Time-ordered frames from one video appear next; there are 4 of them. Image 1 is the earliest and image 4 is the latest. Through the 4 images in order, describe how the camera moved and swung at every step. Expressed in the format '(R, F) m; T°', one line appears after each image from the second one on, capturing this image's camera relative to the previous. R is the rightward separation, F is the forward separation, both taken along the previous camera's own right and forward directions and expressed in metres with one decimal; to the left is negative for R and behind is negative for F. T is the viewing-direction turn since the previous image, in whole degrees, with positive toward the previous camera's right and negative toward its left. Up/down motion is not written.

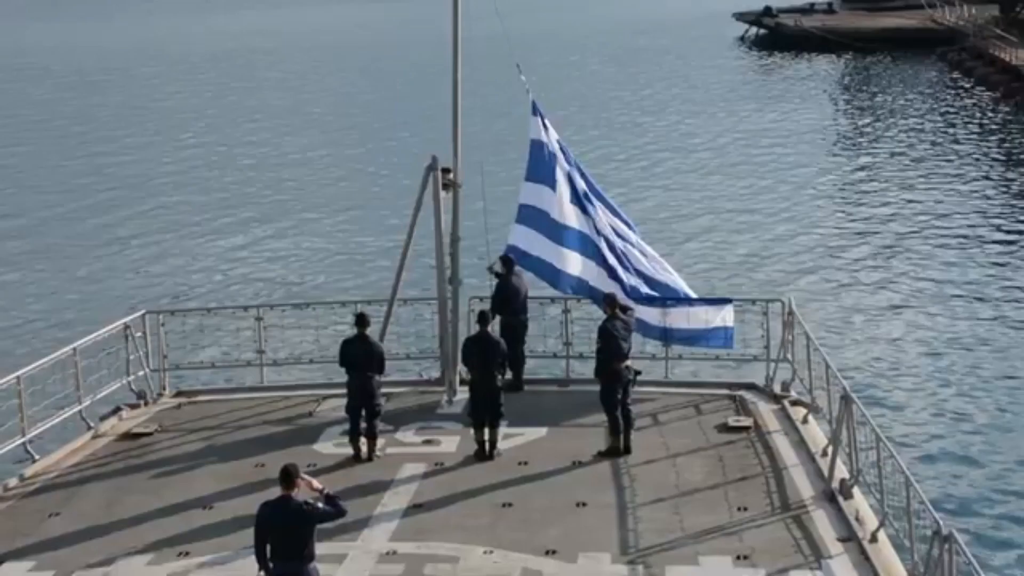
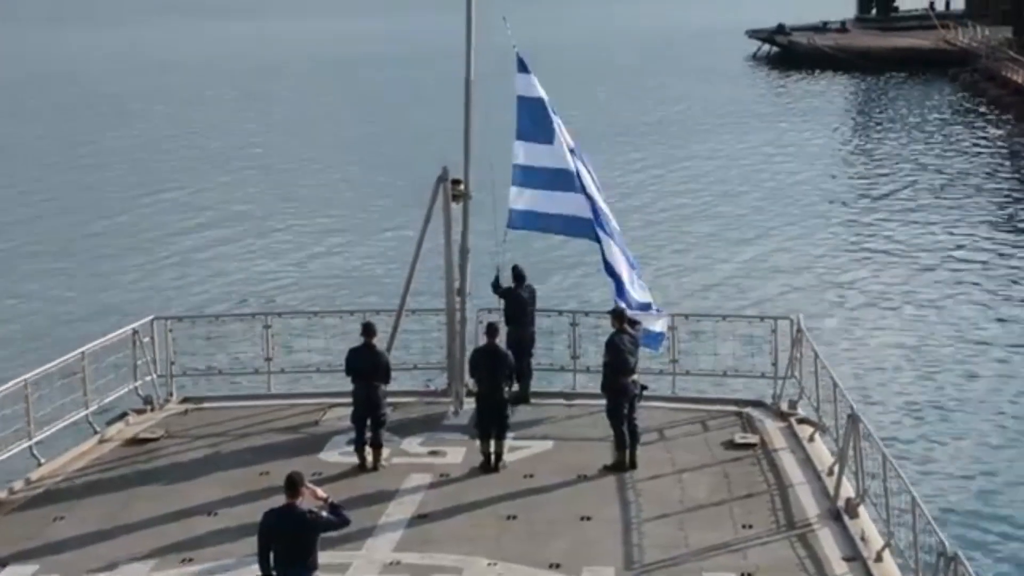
(+0.4, 0.0) m; -2°
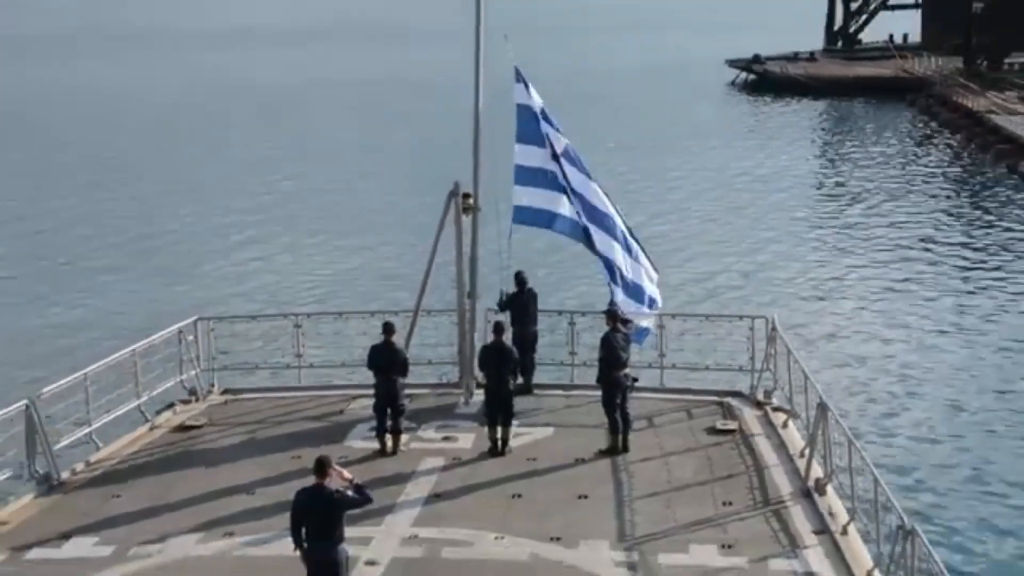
(+0.1, -1.9) m; 0°
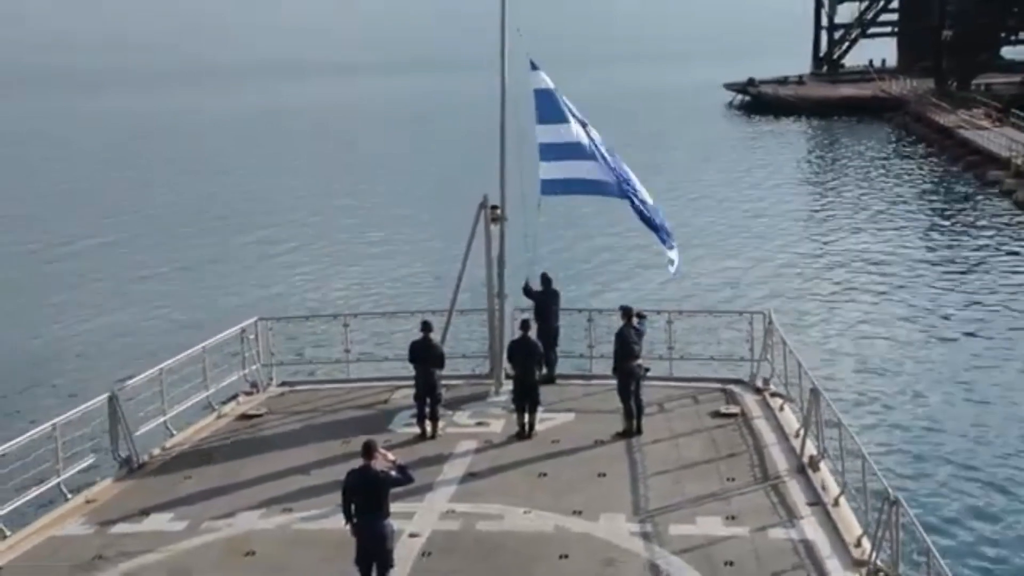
(0.0, -2.2) m; -1°
